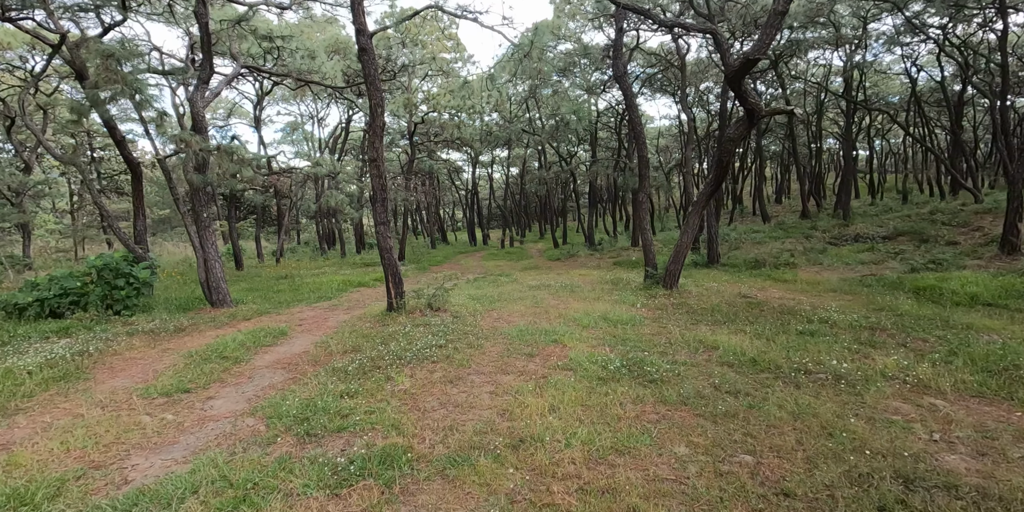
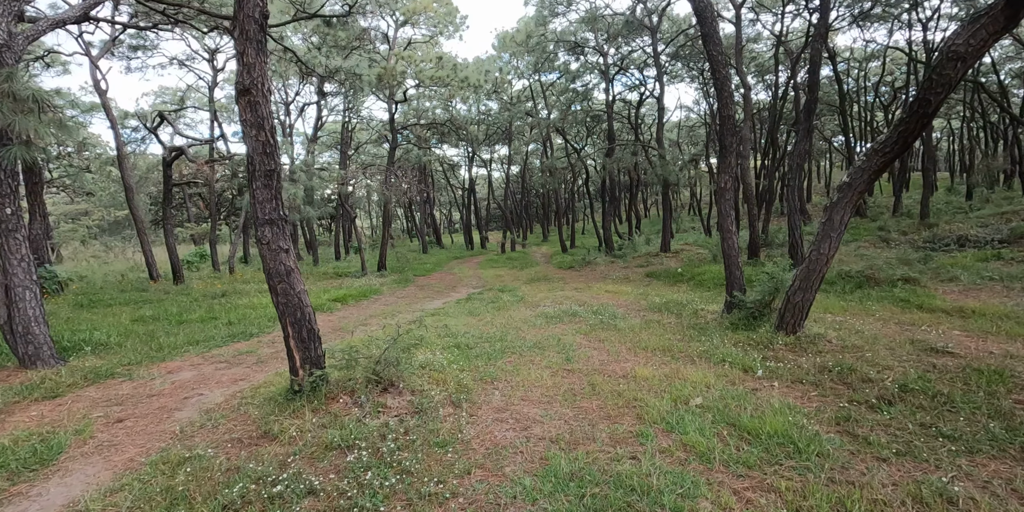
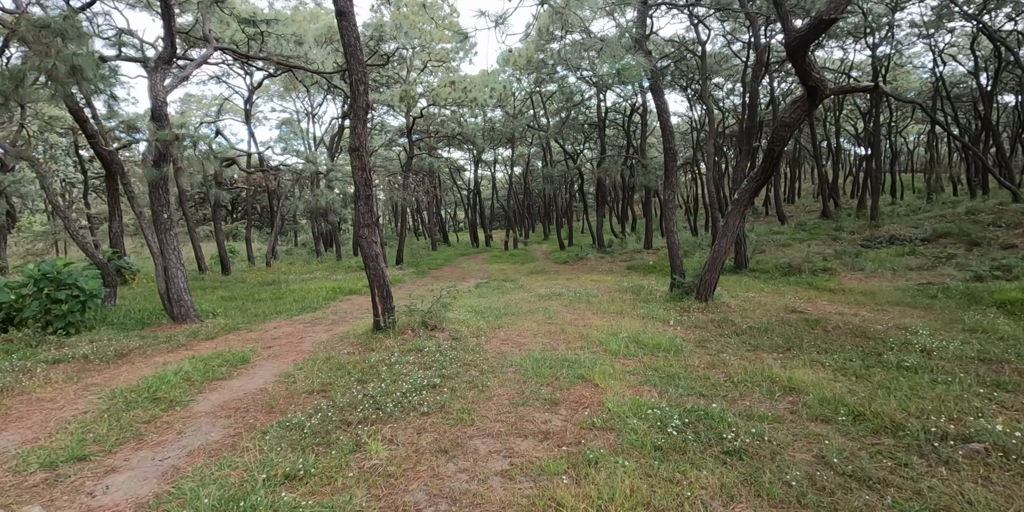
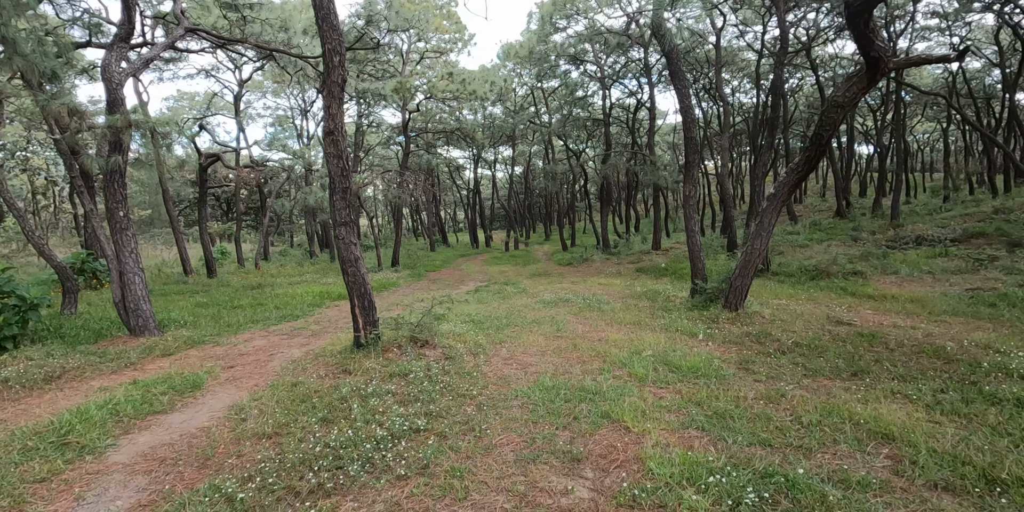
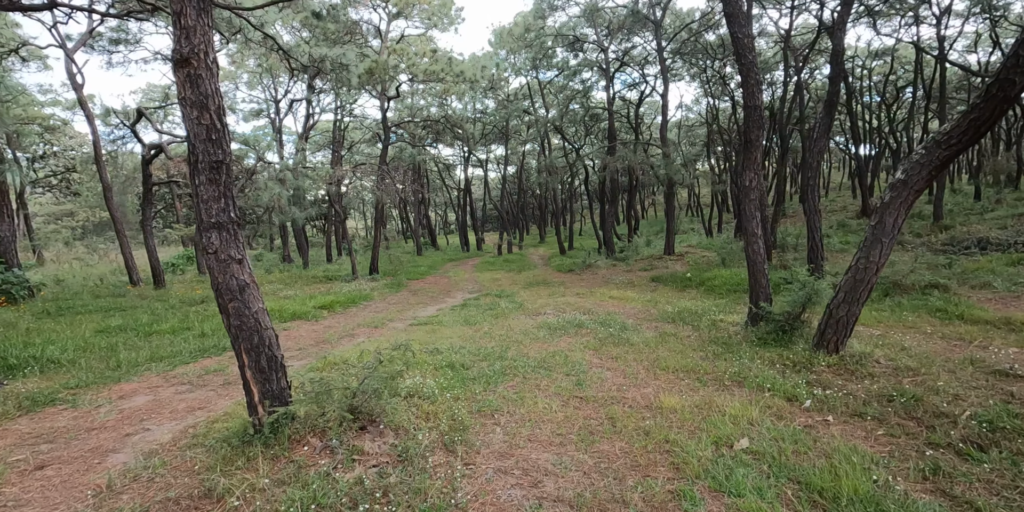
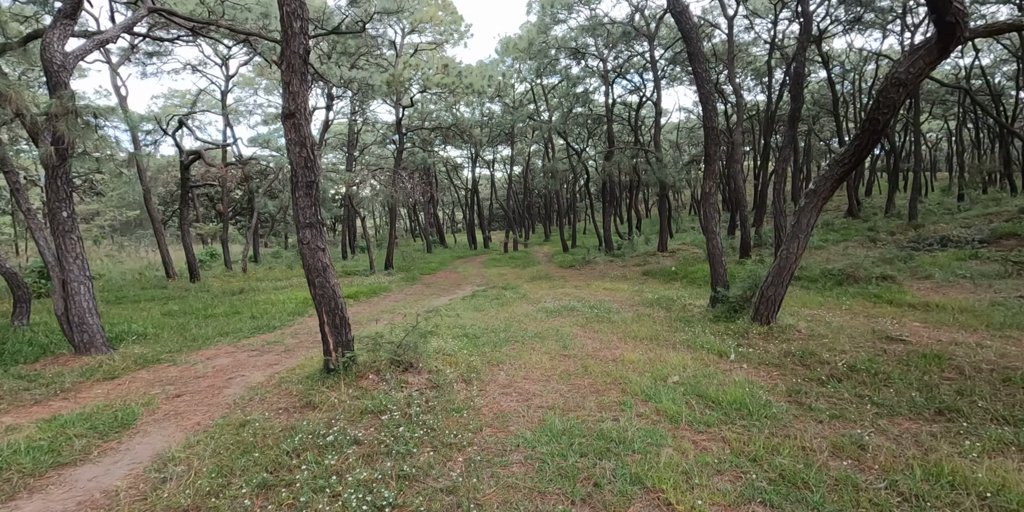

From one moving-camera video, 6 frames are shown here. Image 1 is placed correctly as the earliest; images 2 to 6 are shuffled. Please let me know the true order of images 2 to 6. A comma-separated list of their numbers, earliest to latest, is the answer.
3, 4, 6, 2, 5
